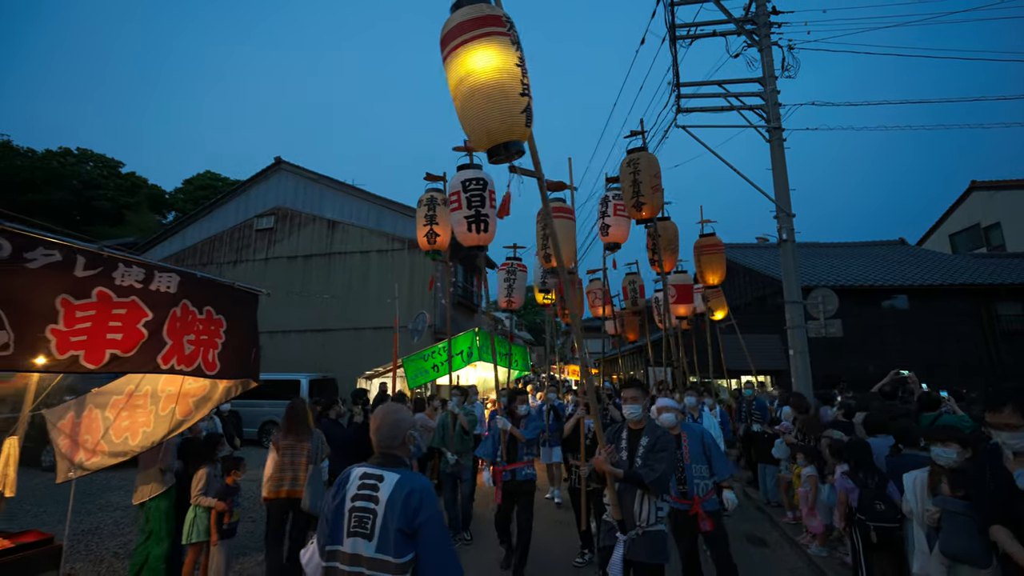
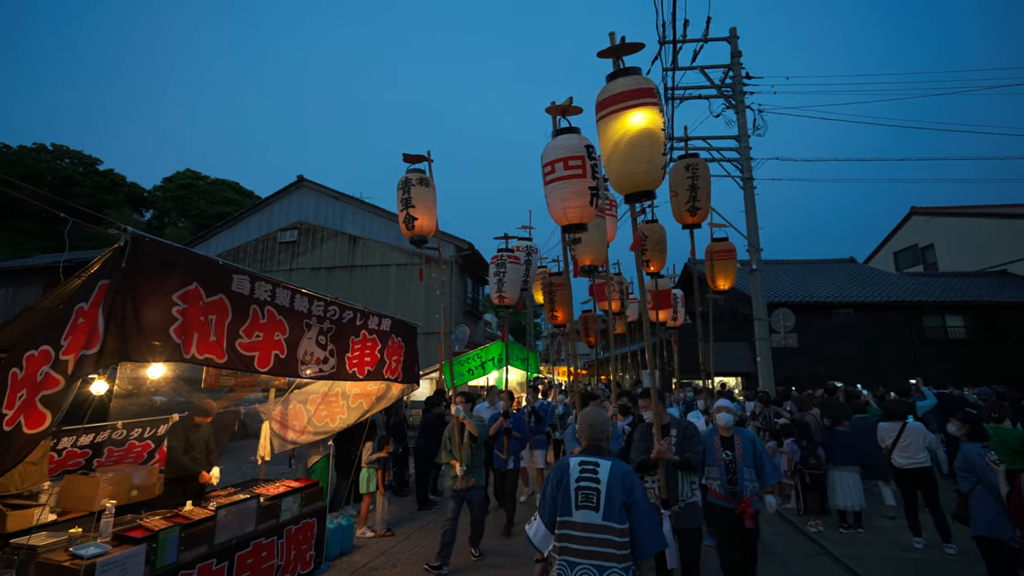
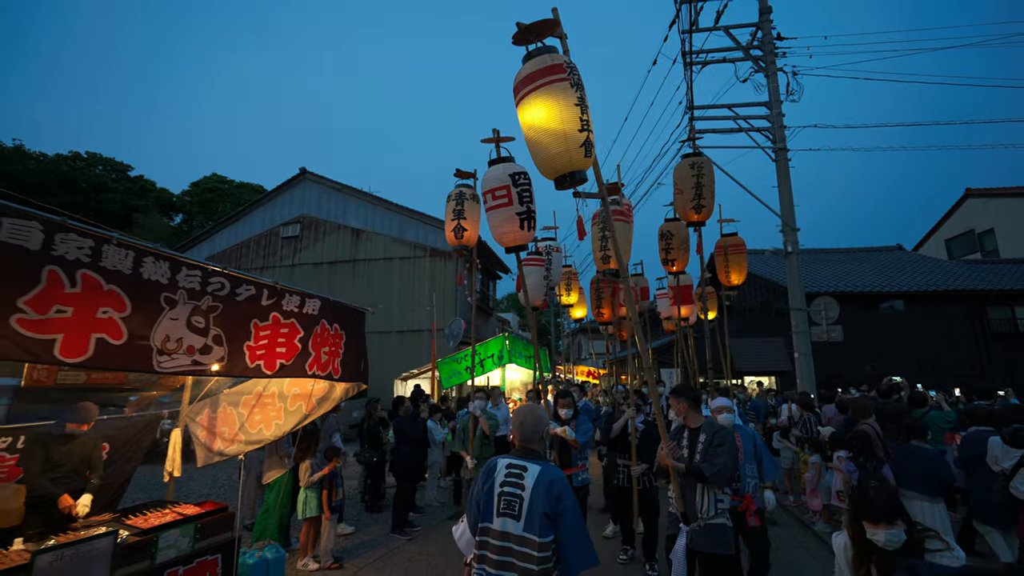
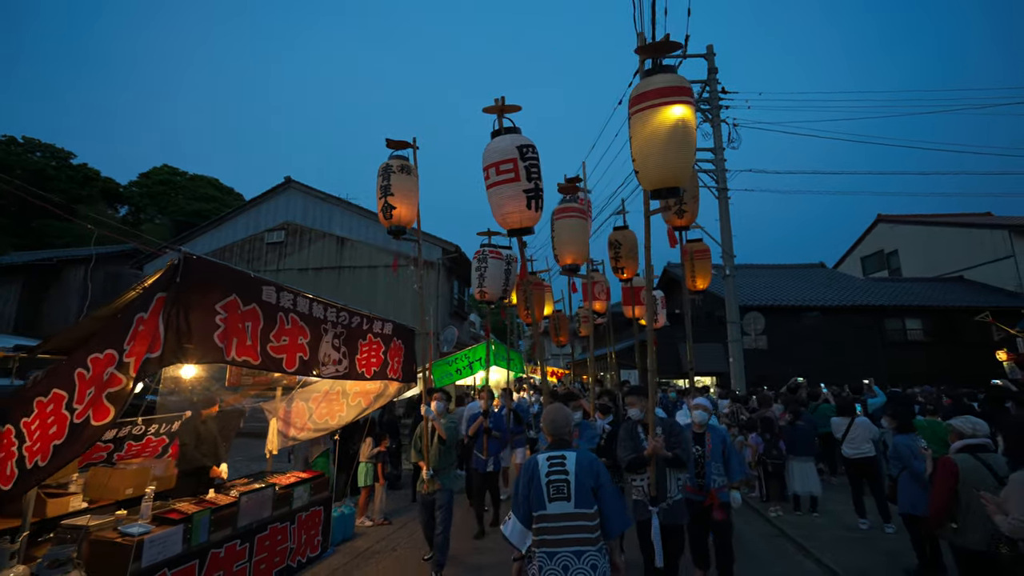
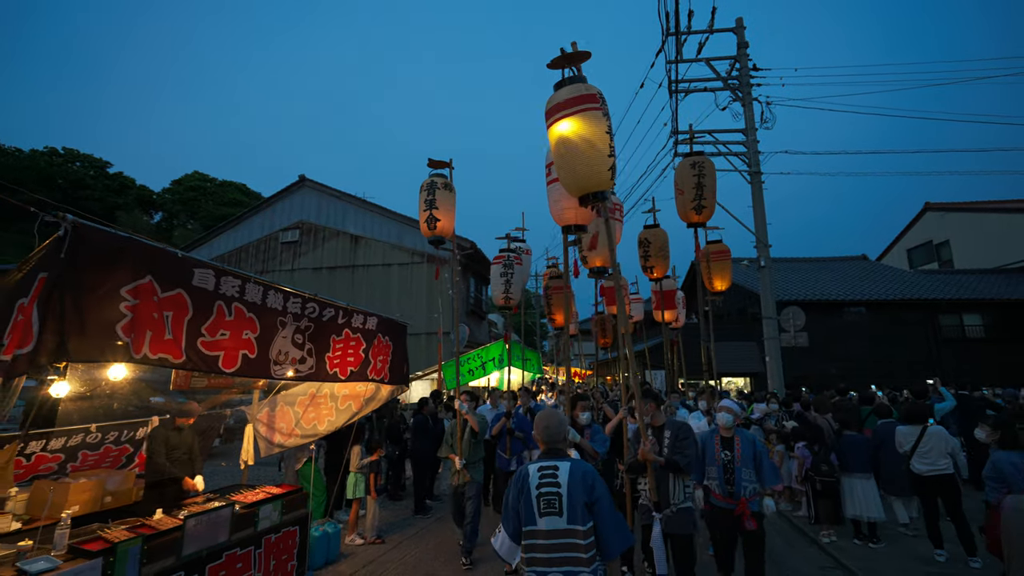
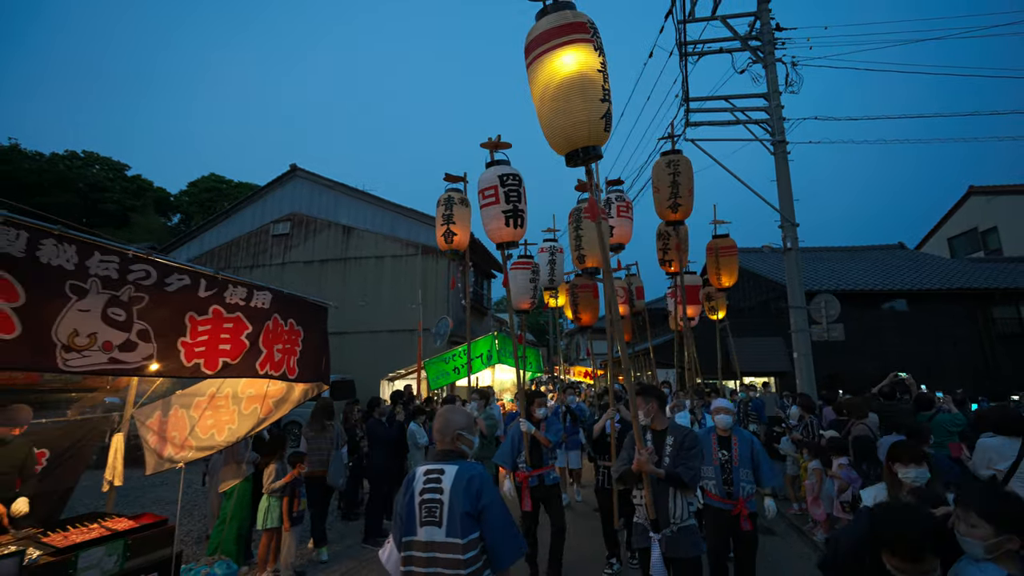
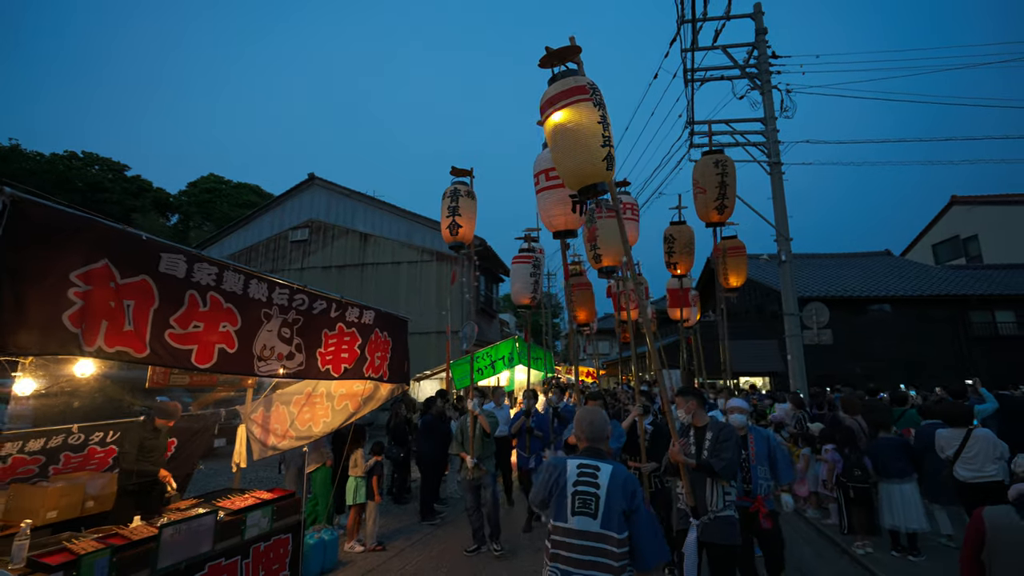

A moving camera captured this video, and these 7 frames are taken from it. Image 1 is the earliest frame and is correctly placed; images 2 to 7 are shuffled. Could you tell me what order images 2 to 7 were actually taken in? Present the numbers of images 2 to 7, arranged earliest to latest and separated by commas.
6, 3, 7, 5, 2, 4
